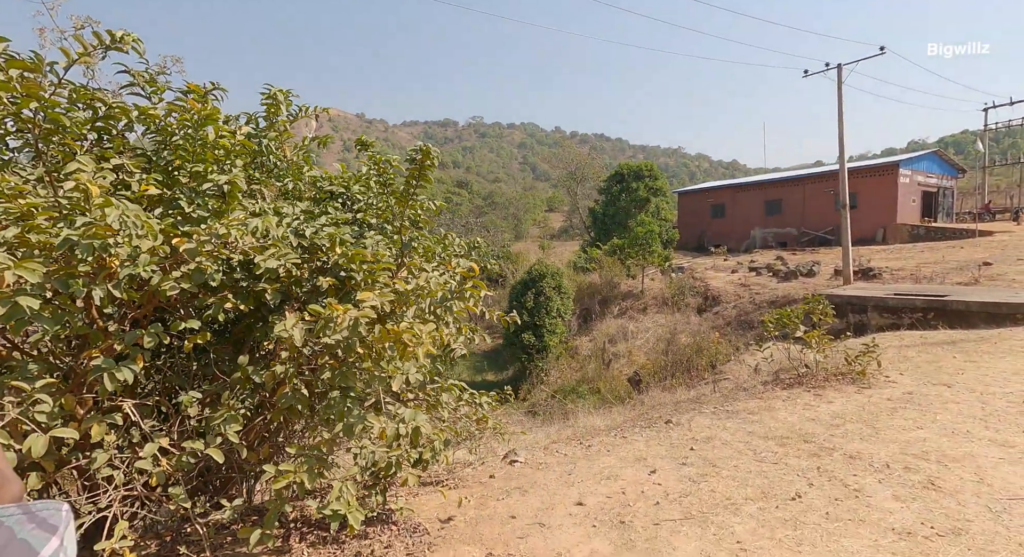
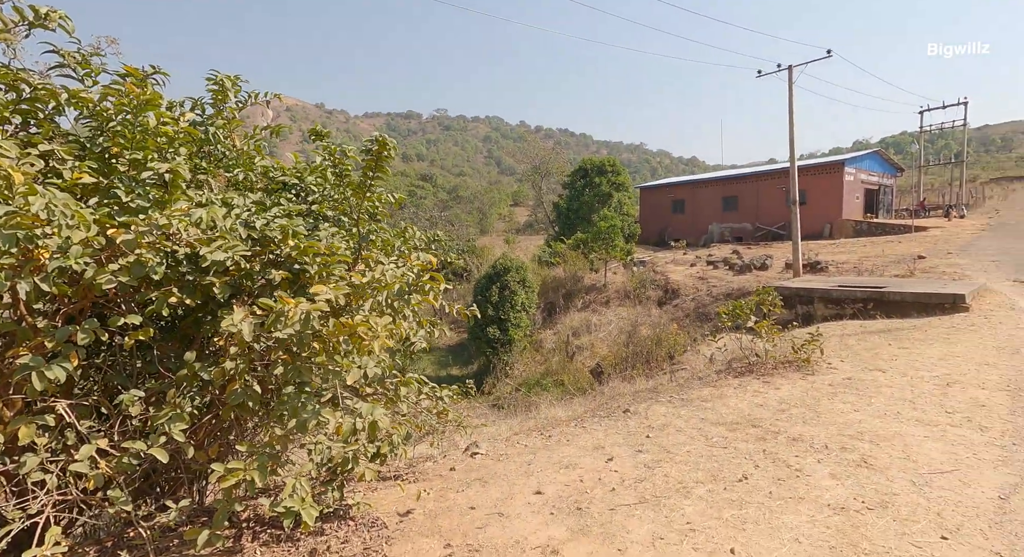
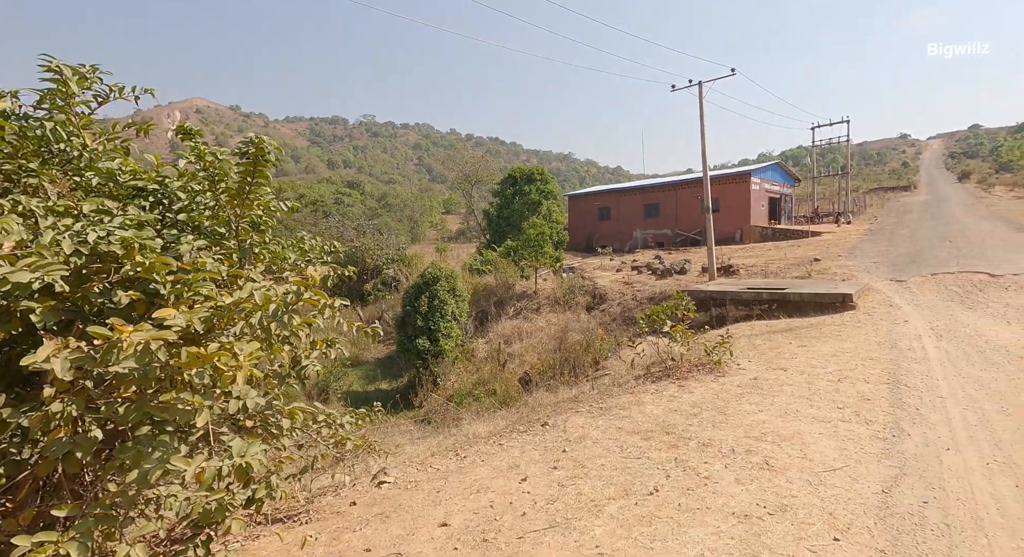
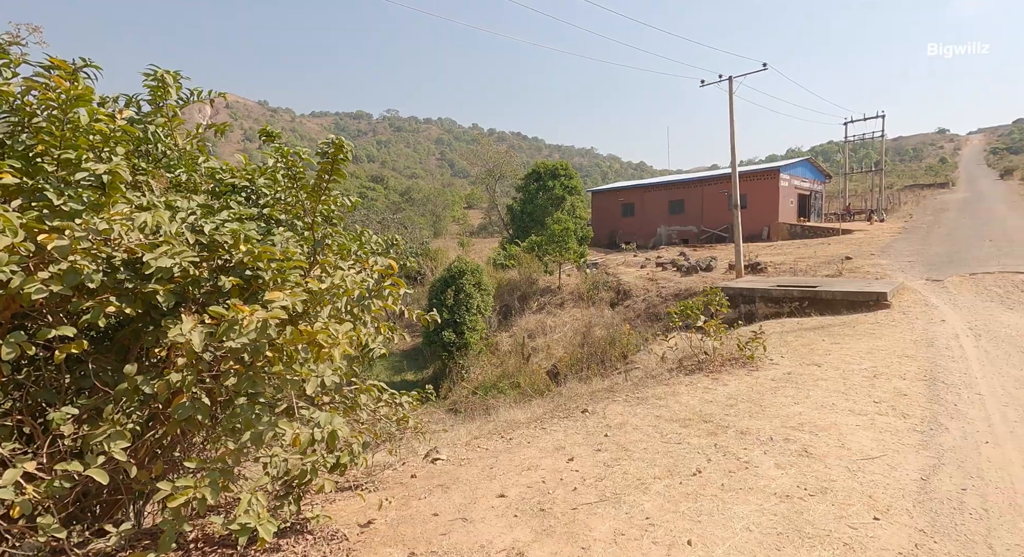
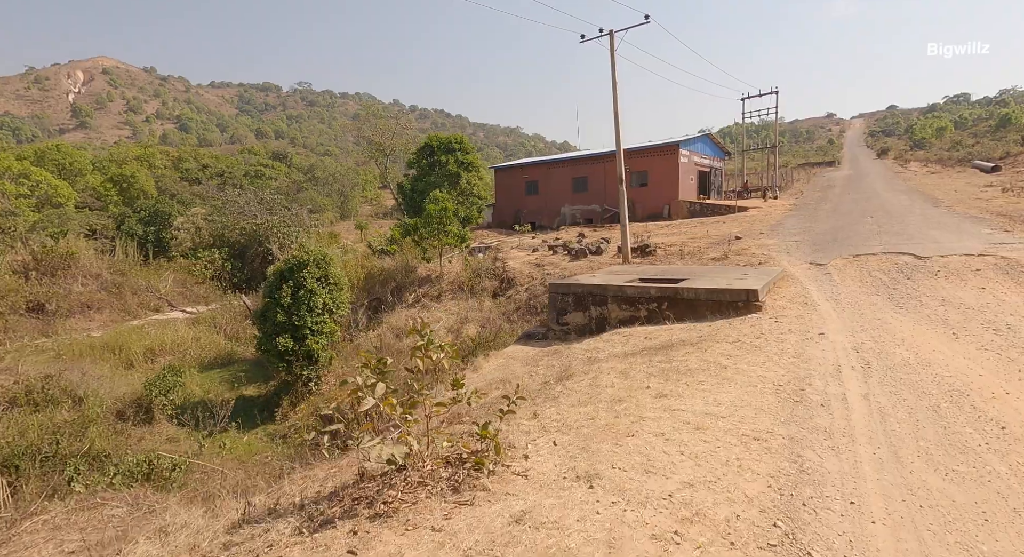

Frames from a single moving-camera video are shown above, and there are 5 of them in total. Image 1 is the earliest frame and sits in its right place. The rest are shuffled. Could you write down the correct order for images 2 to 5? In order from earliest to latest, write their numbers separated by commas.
2, 4, 3, 5
